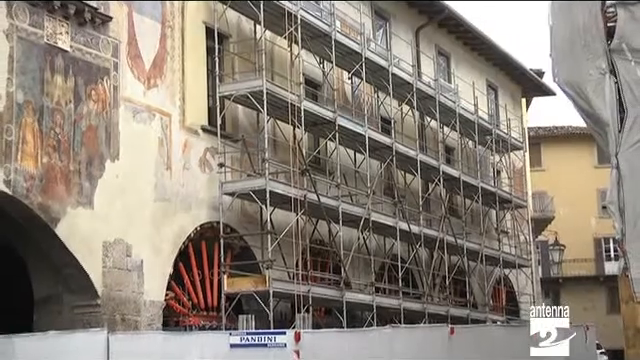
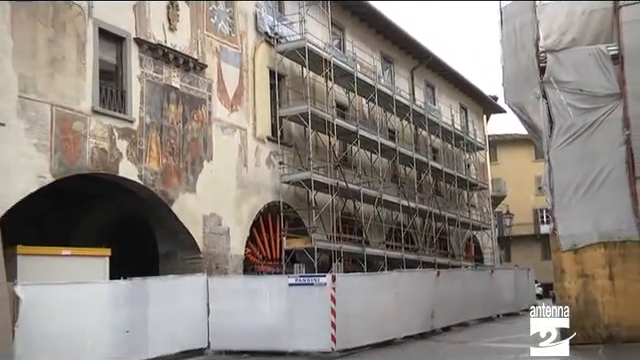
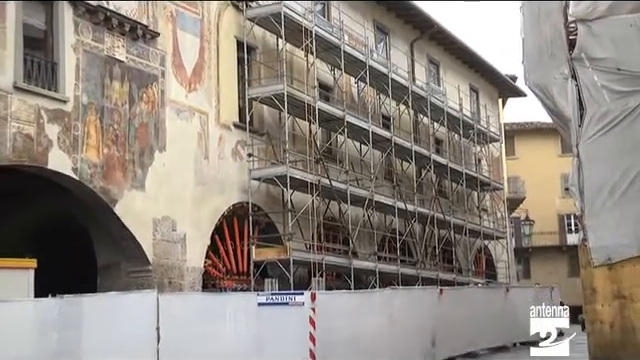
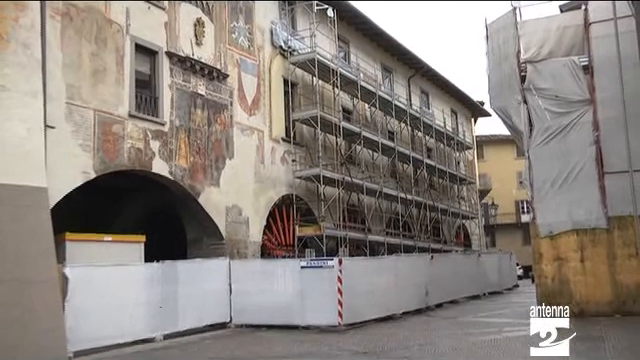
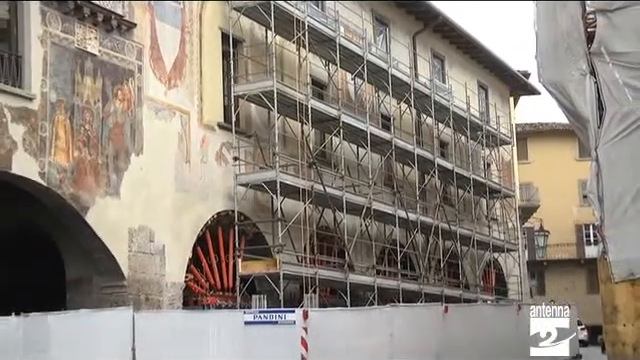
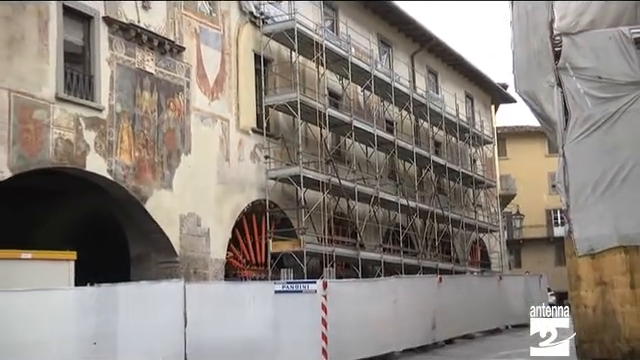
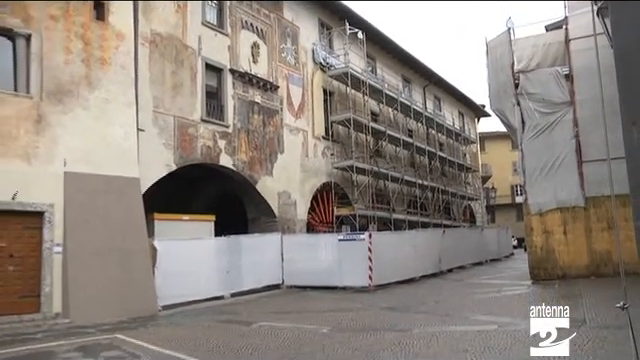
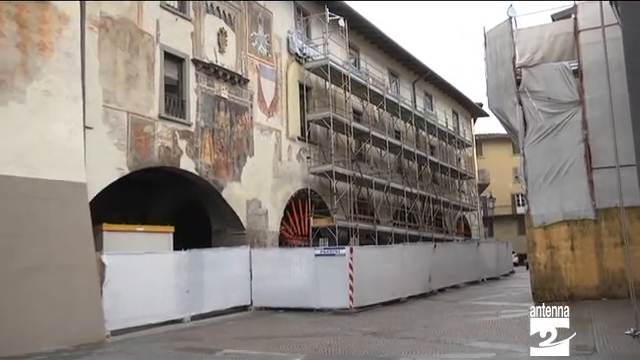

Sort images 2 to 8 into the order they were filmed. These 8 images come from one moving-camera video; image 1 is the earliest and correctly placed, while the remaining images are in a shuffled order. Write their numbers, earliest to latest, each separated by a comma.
5, 3, 6, 2, 4, 8, 7
